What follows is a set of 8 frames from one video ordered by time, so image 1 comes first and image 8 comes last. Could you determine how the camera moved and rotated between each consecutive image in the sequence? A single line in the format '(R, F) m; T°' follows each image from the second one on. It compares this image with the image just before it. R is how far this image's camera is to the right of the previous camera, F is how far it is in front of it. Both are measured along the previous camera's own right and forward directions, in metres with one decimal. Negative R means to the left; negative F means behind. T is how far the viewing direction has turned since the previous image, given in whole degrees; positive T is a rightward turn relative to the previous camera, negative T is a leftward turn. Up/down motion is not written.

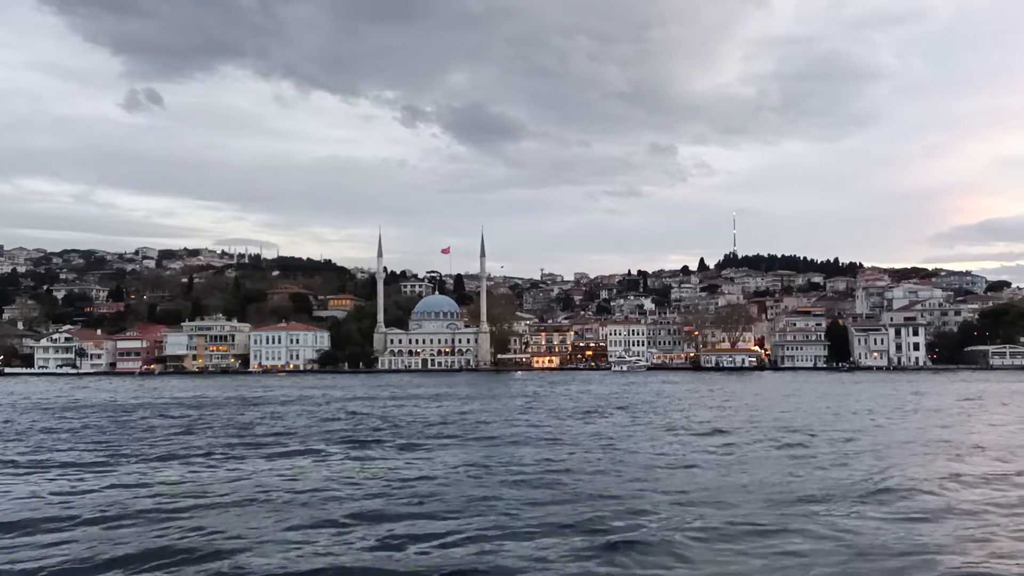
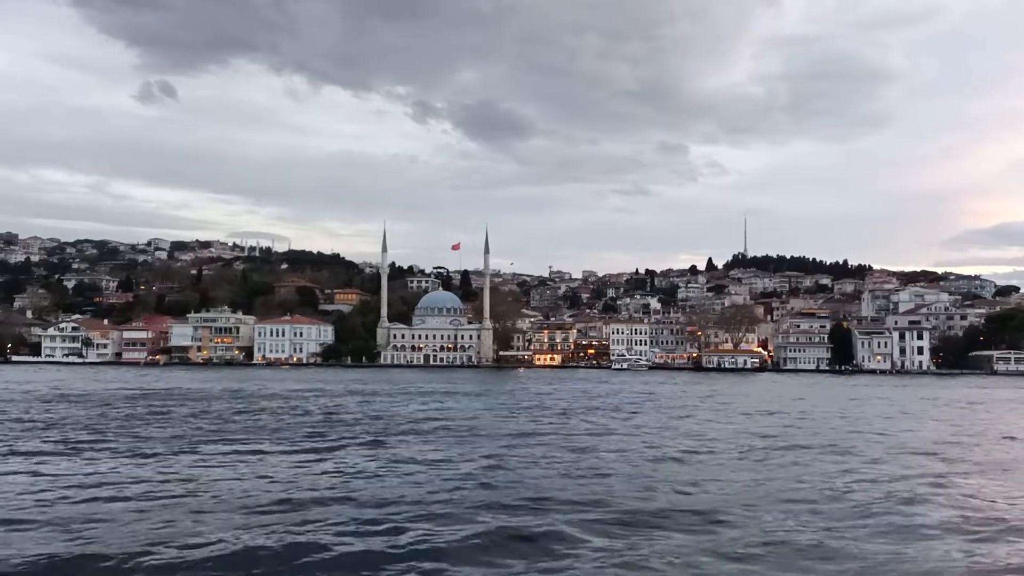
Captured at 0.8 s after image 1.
(+0.5, -0.1) m; -1°
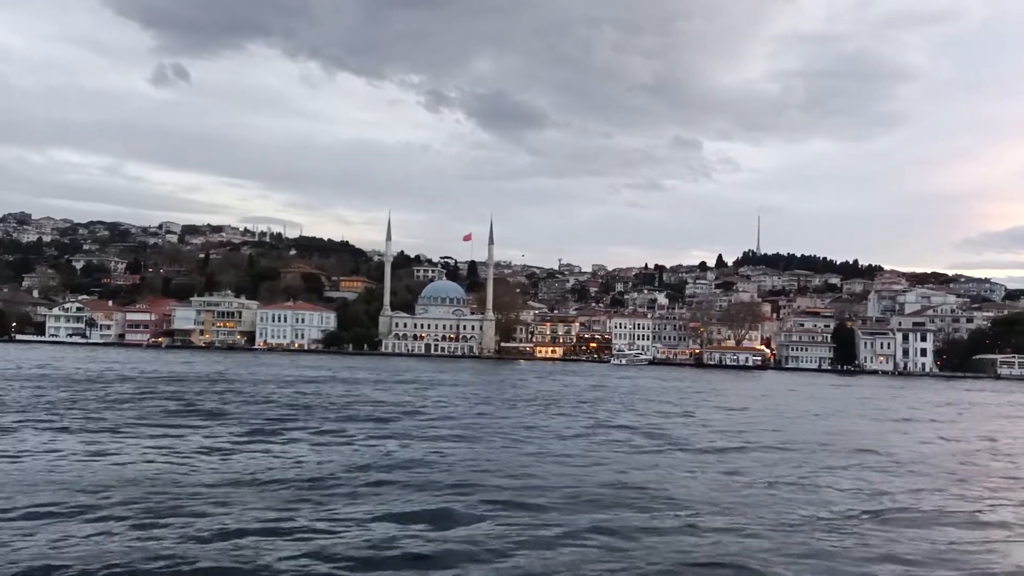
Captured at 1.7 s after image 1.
(+0.5, +0.1) m; -1°
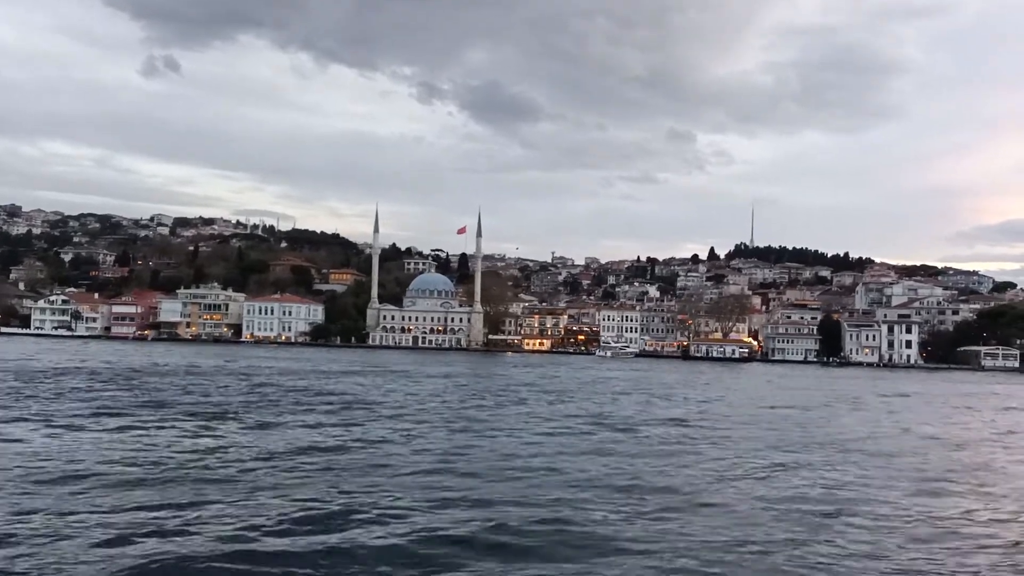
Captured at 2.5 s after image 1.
(+0.5, +0.1) m; 0°
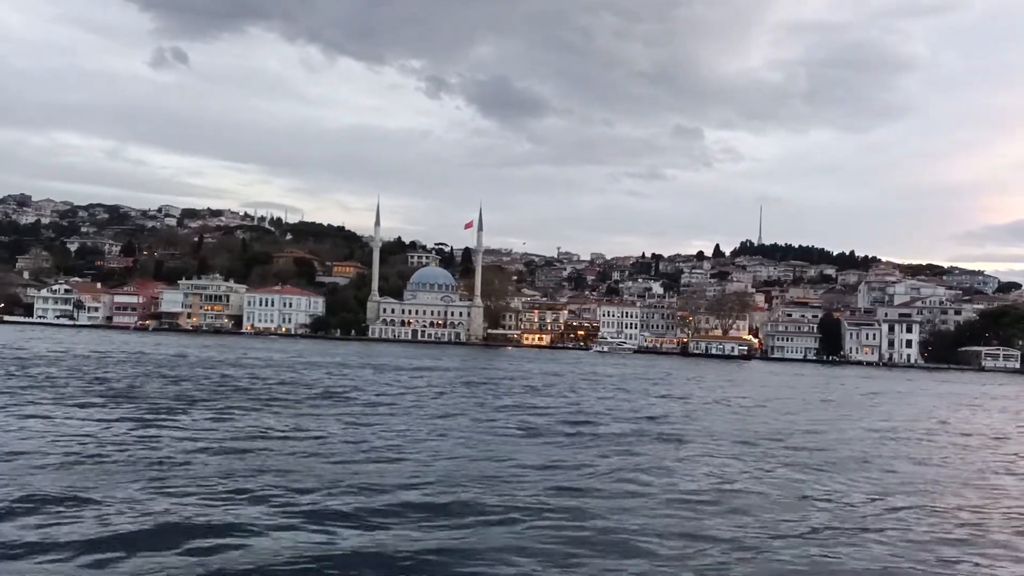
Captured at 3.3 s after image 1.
(+0.5, 0.0) m; -1°
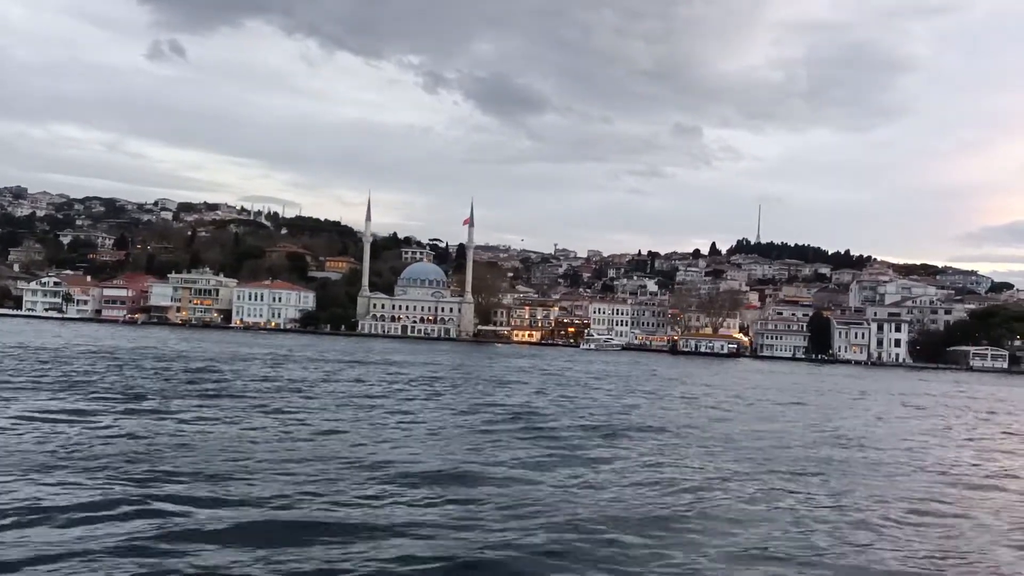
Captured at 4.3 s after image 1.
(+0.6, +0.1) m; 0°
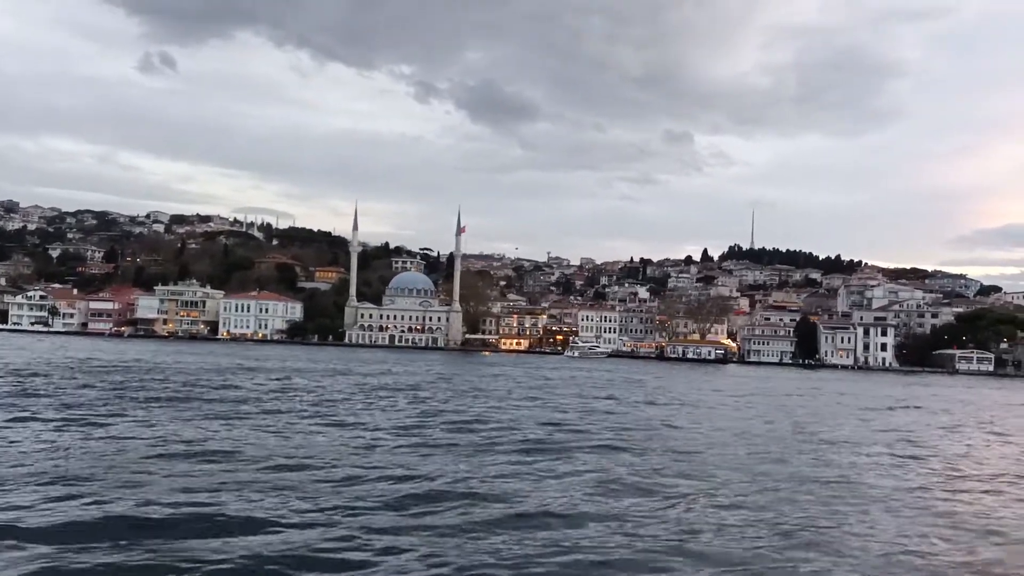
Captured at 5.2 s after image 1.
(+0.5, 0.0) m; 0°
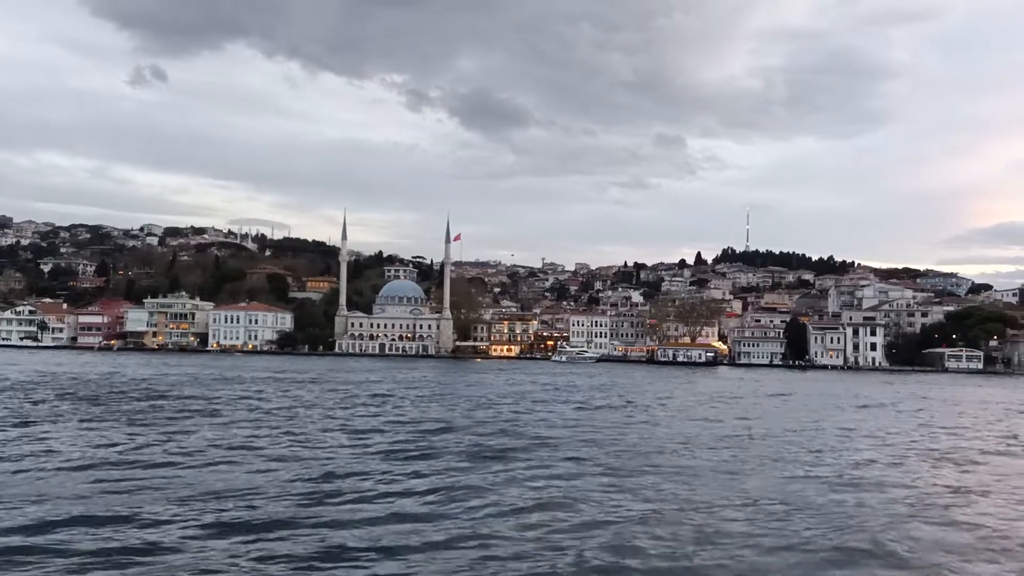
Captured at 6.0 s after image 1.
(+0.5, 0.0) m; 0°
